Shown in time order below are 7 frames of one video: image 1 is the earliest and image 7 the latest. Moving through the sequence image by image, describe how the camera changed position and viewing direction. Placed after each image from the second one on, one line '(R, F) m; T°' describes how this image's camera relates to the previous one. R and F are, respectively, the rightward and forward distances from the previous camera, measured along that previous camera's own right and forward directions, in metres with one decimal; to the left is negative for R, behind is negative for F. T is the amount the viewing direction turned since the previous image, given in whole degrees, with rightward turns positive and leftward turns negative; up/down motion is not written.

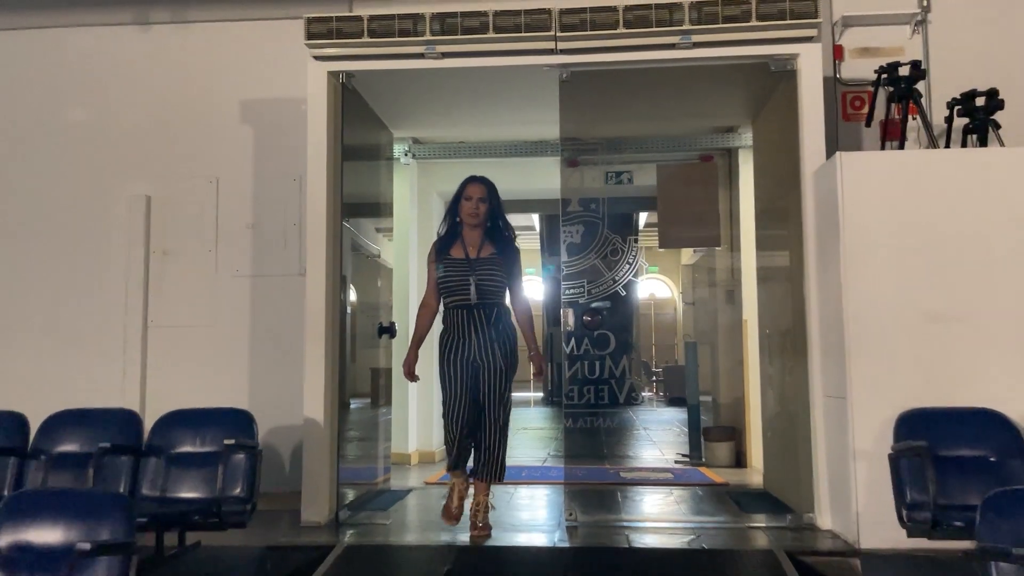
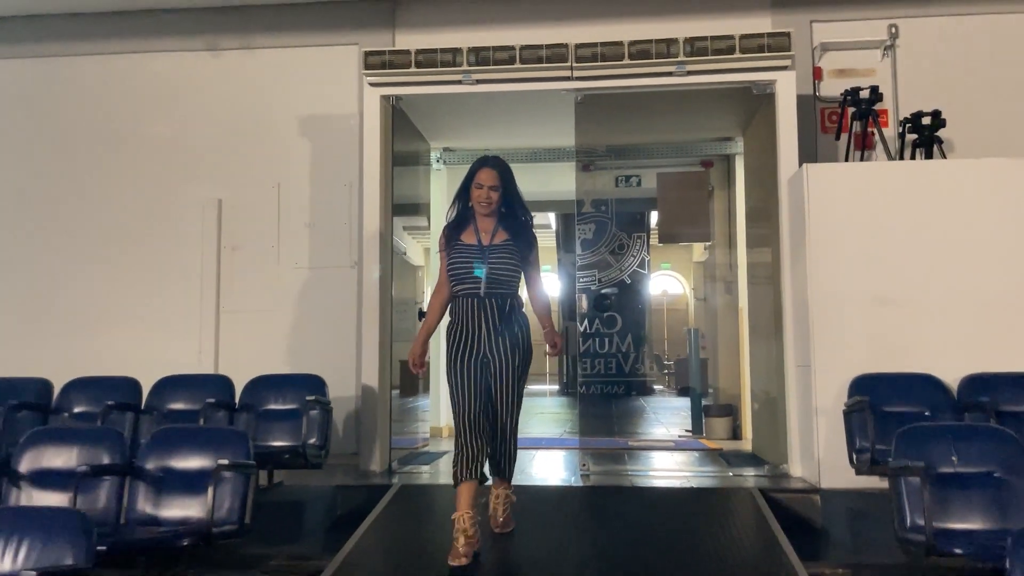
(0.0, -0.6) m; -1°
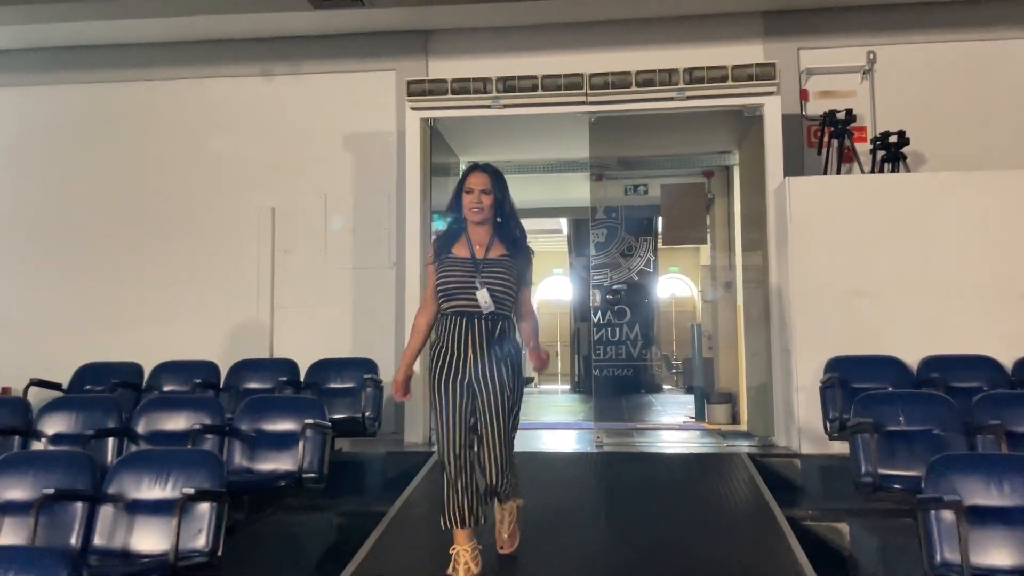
(-0.1, -0.6) m; -1°
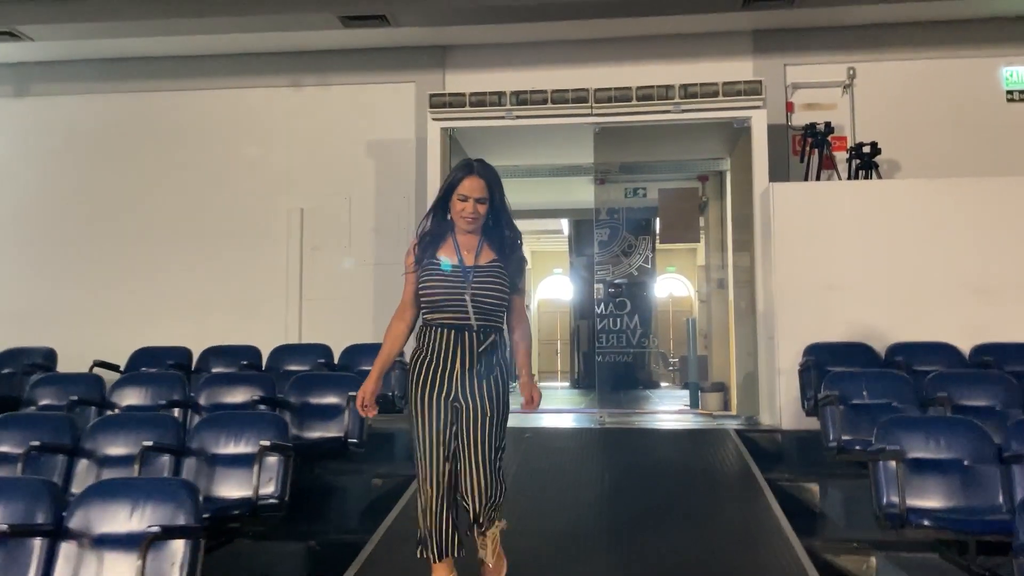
(-0.1, -0.5) m; 0°
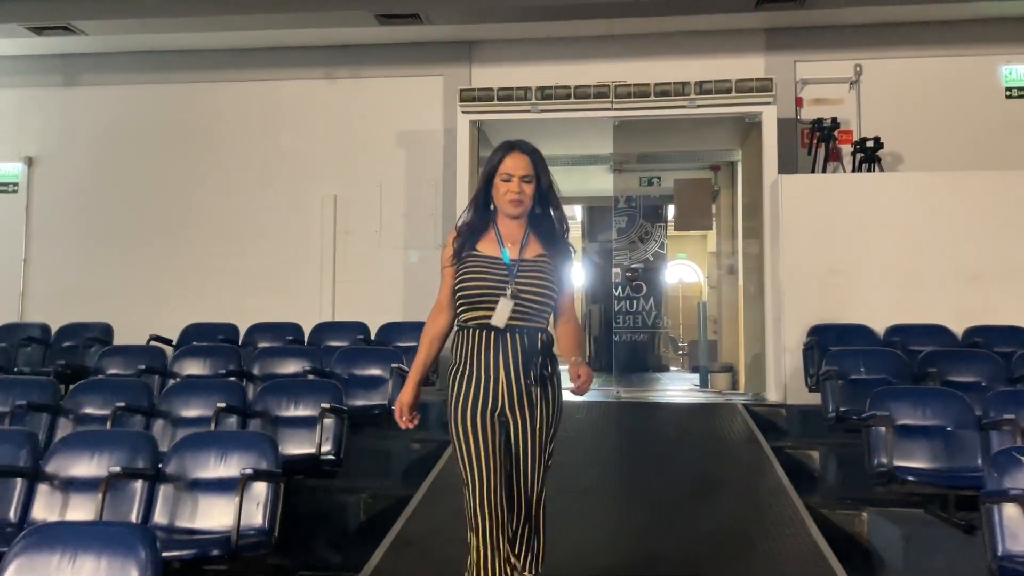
(-0.1, -0.3) m; -1°
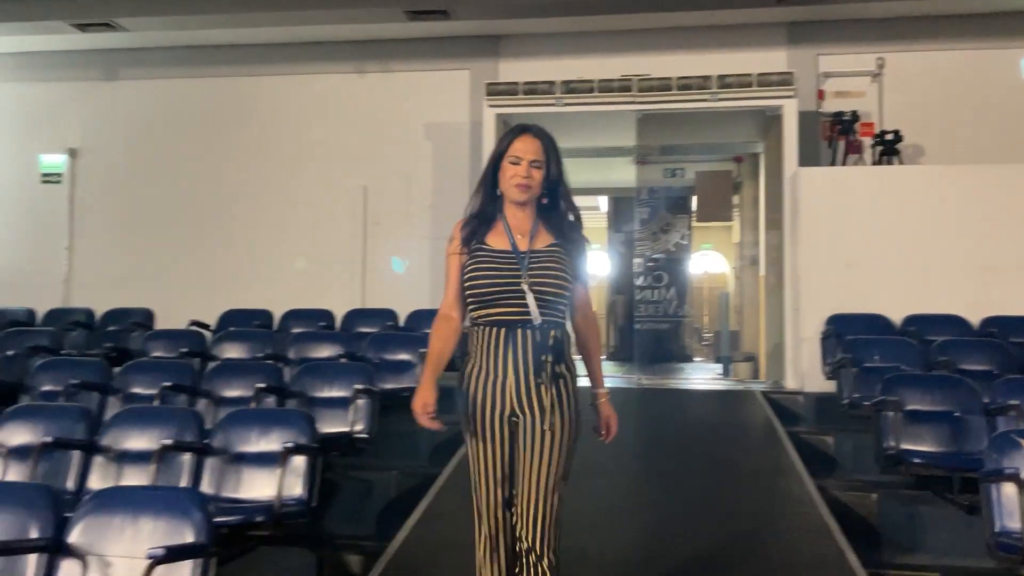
(0.0, -0.2) m; -2°
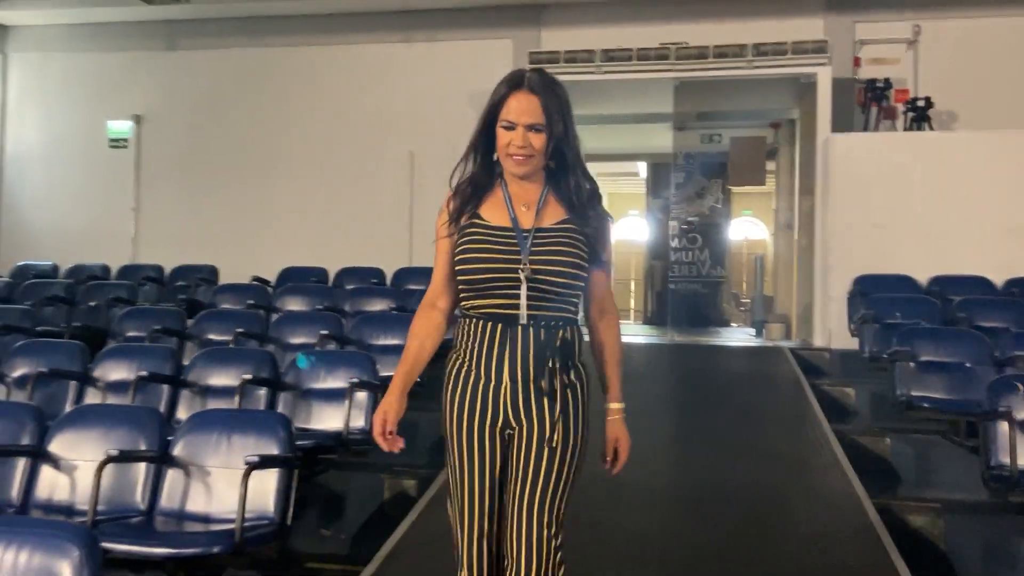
(0.0, -0.3) m; -3°
